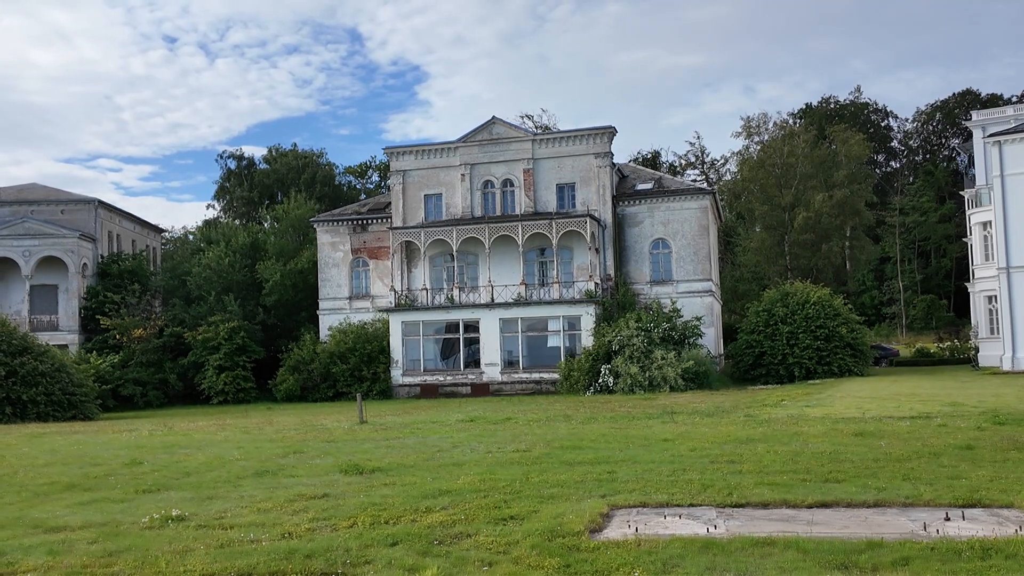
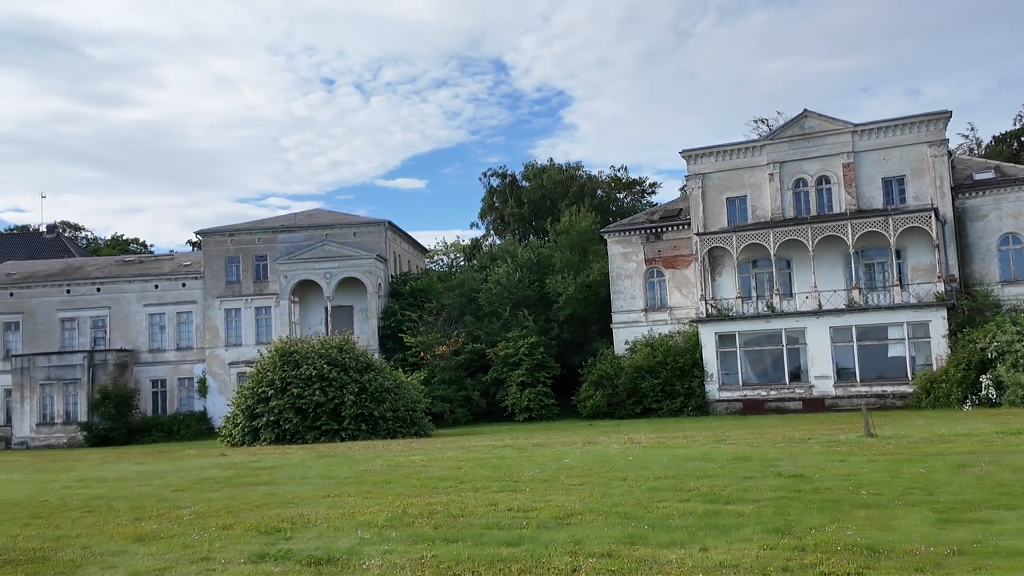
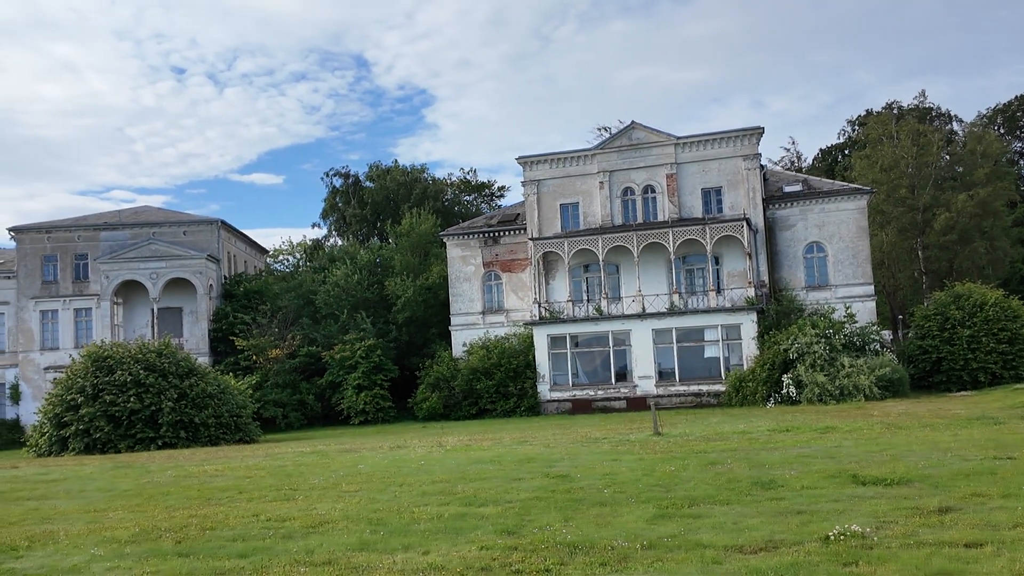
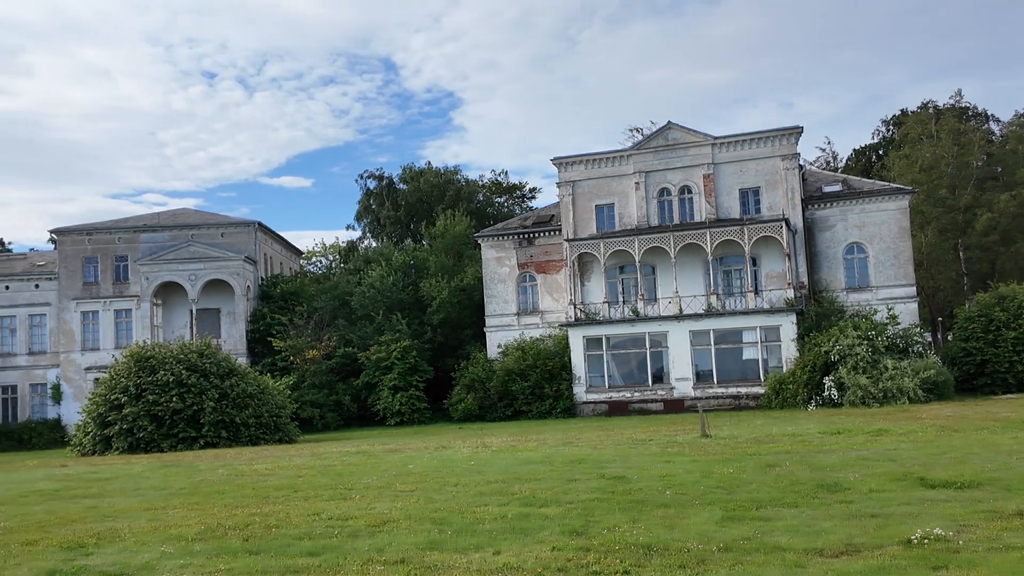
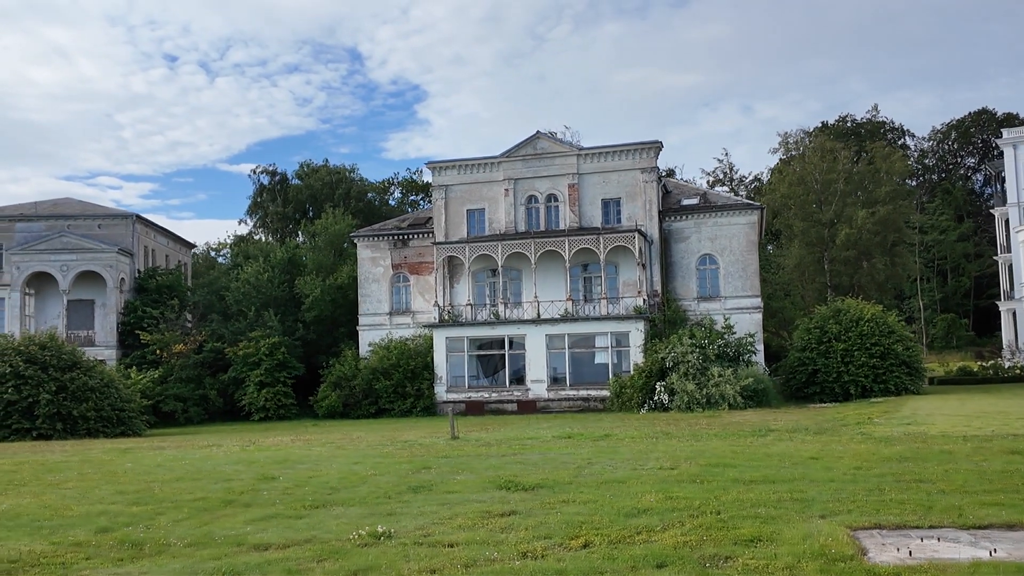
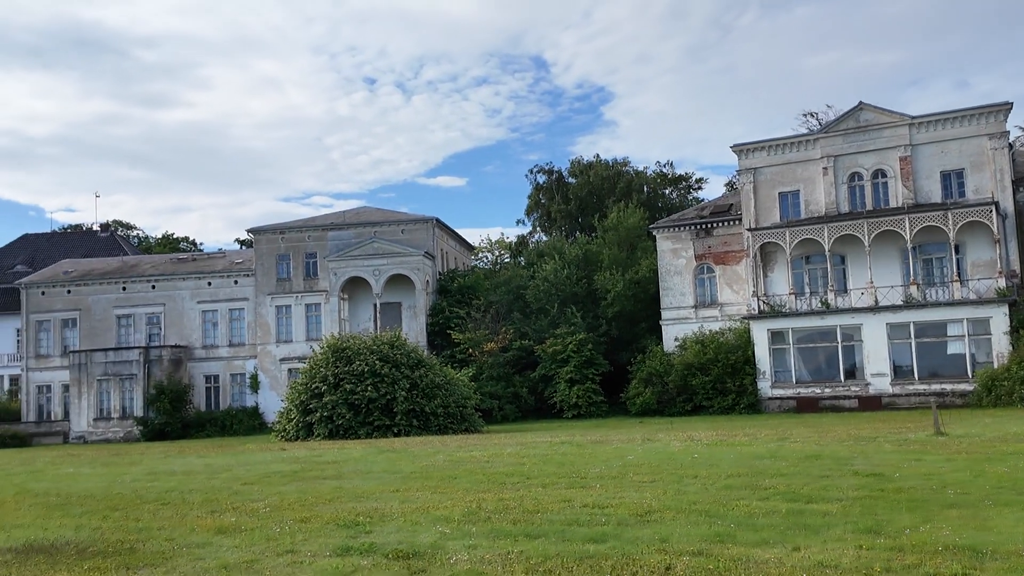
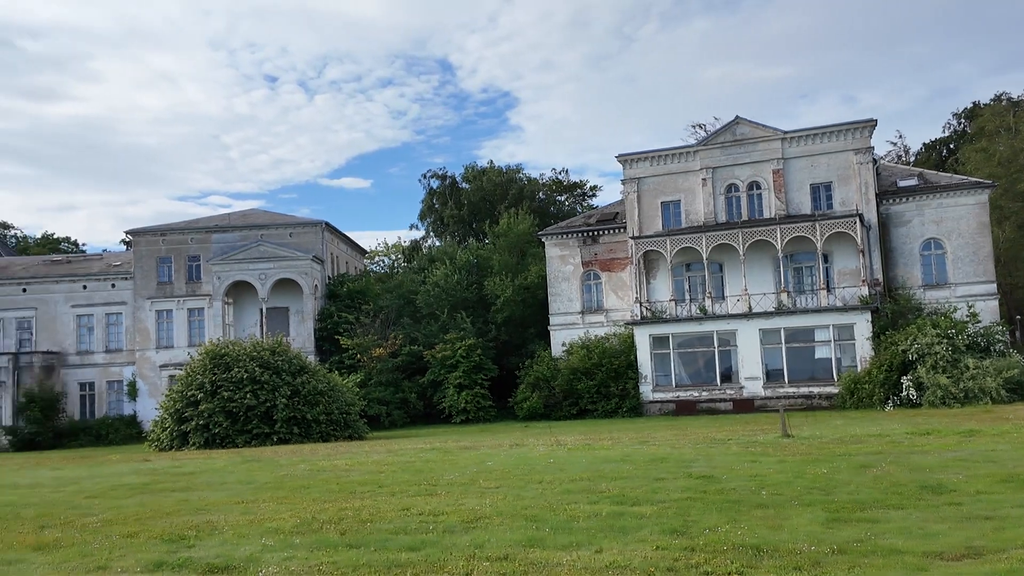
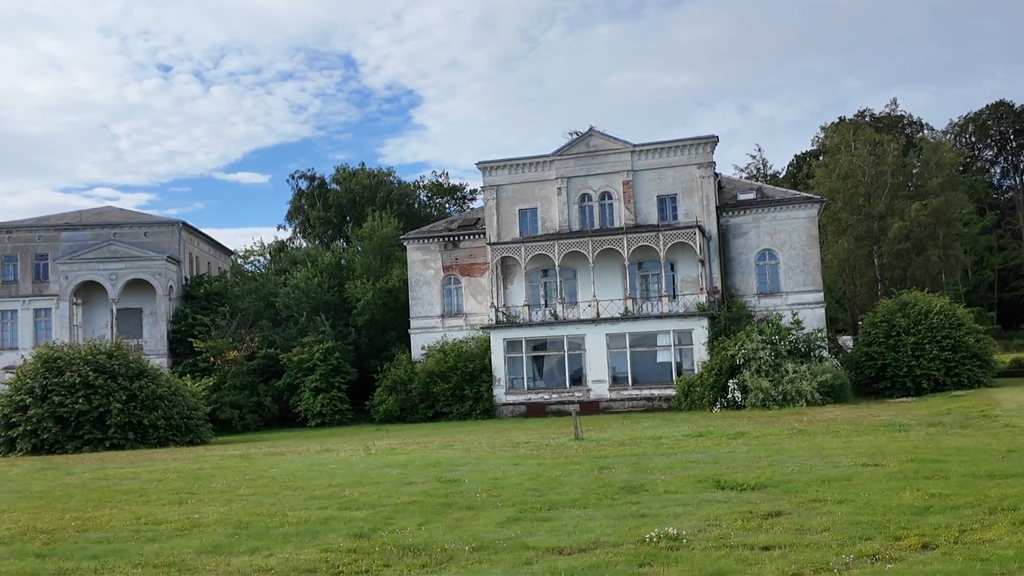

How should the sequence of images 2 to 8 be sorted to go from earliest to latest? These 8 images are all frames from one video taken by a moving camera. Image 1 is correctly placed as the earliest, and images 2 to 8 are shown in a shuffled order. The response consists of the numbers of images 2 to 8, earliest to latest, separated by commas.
5, 8, 3, 4, 7, 2, 6
